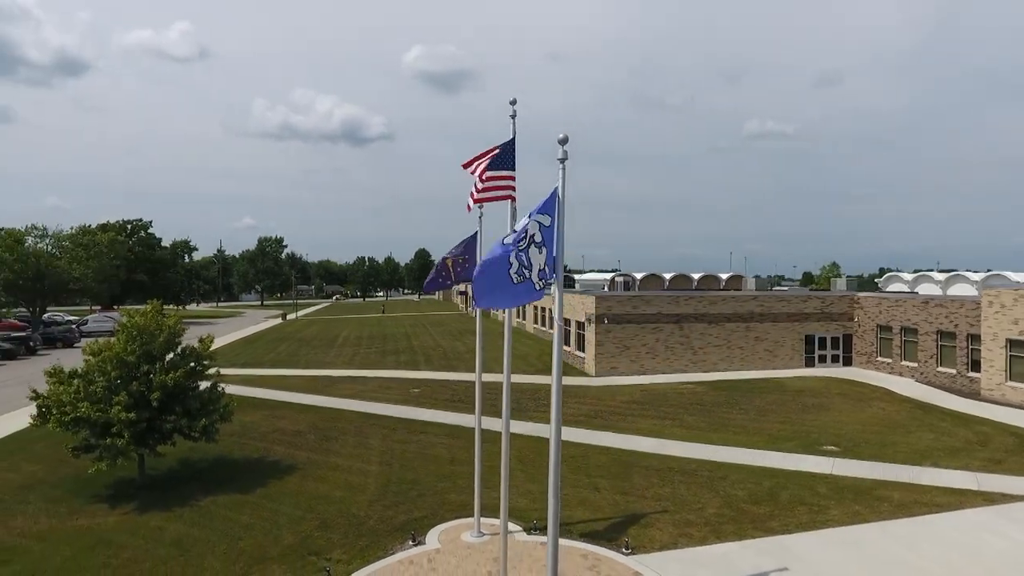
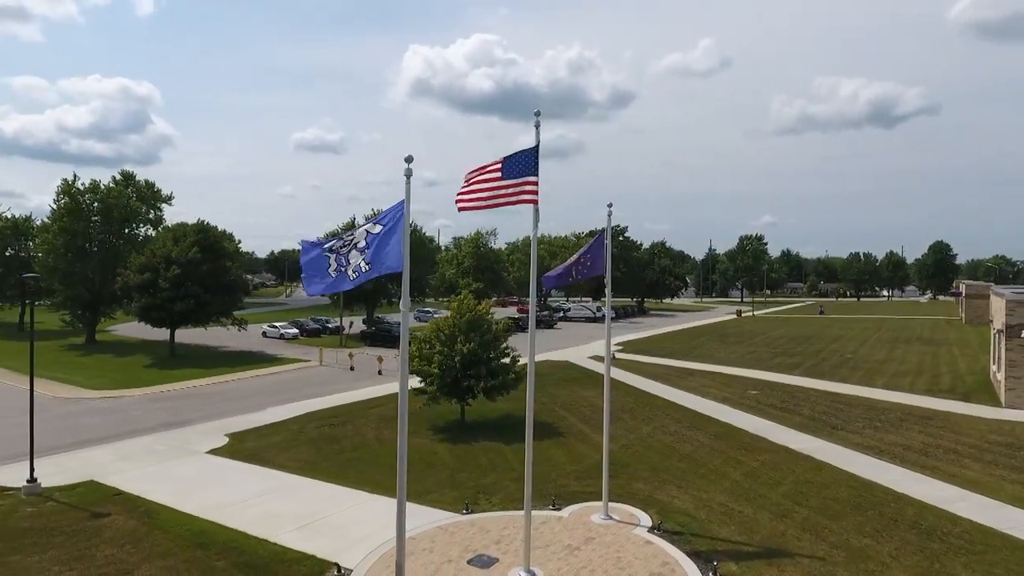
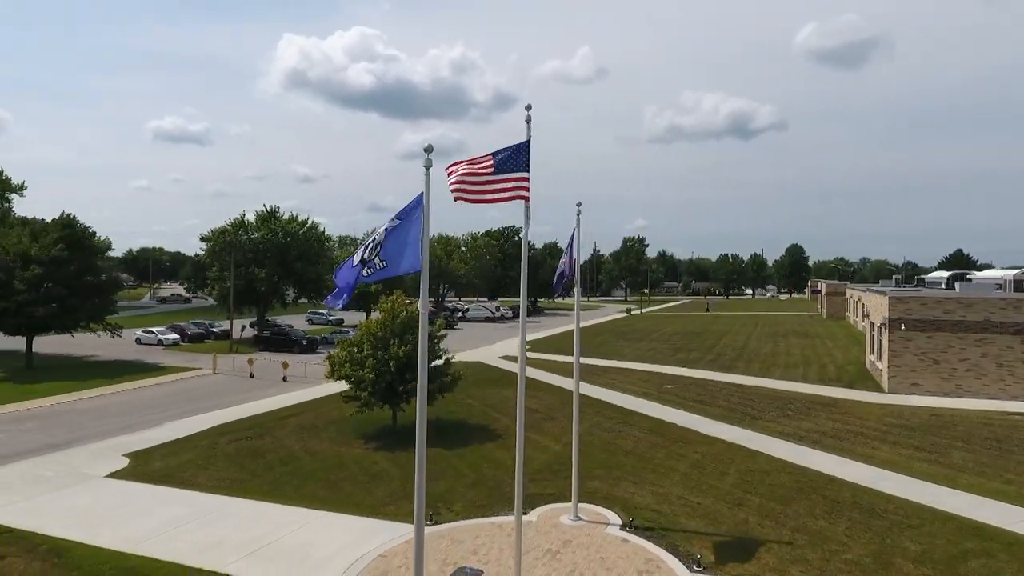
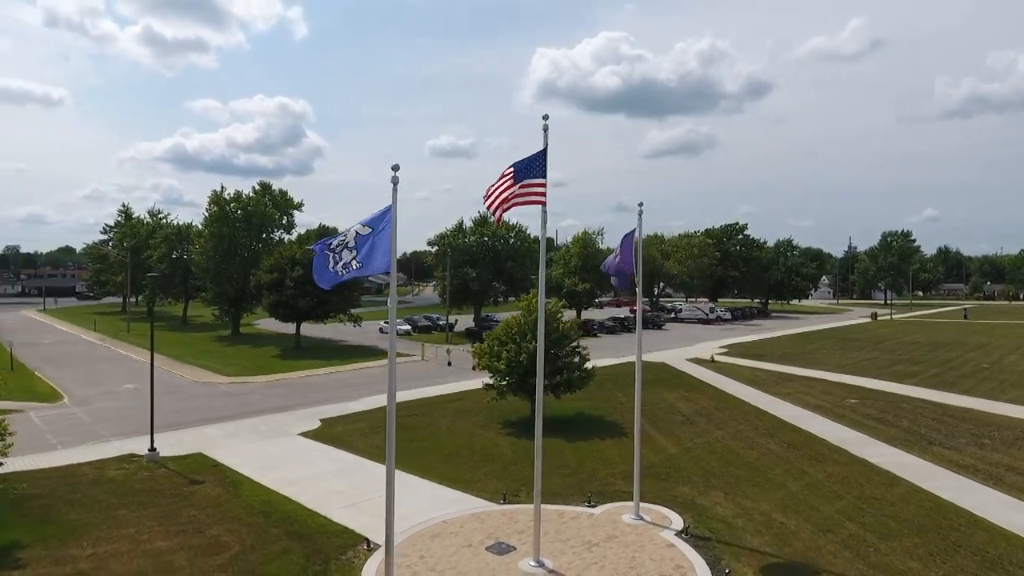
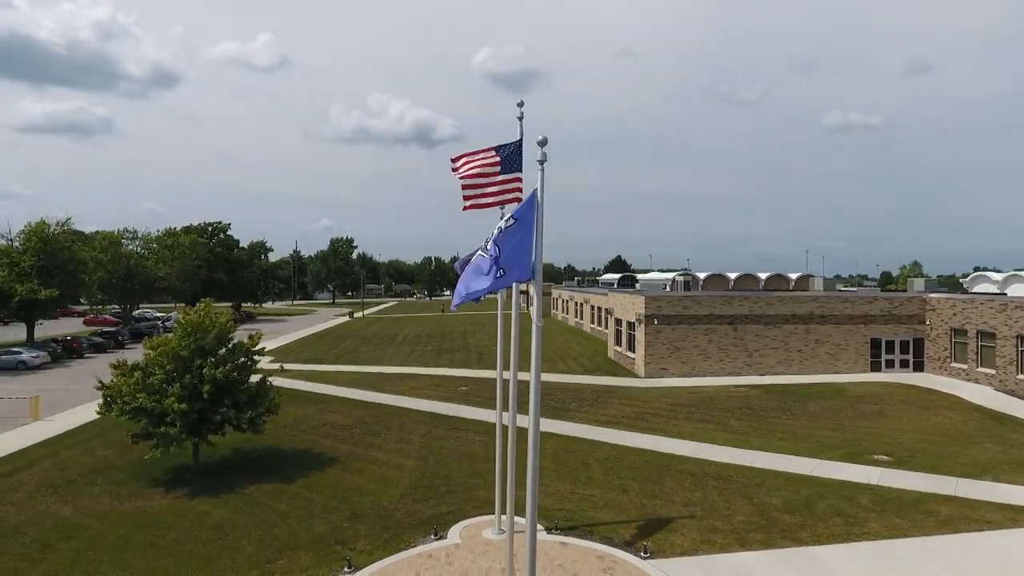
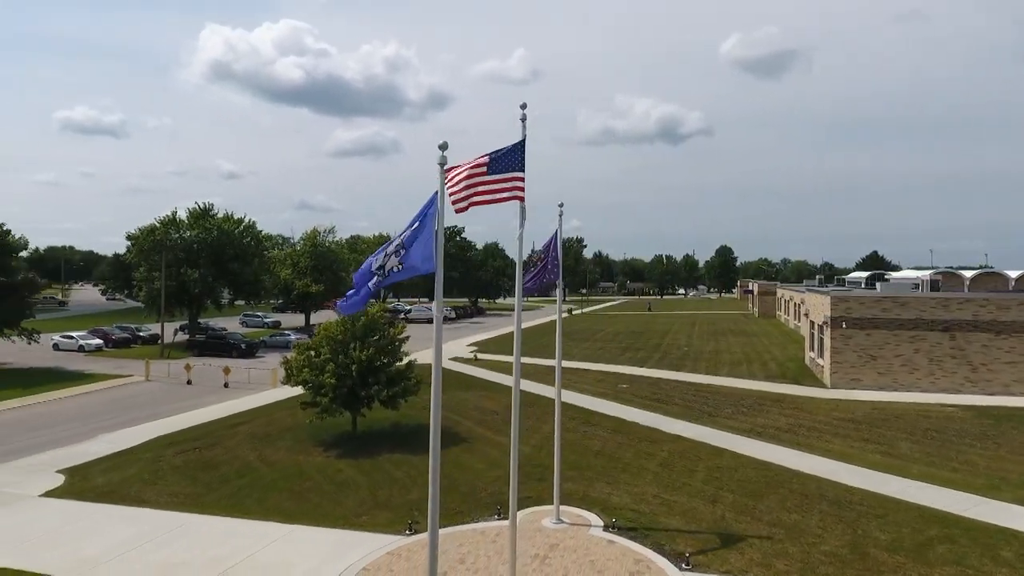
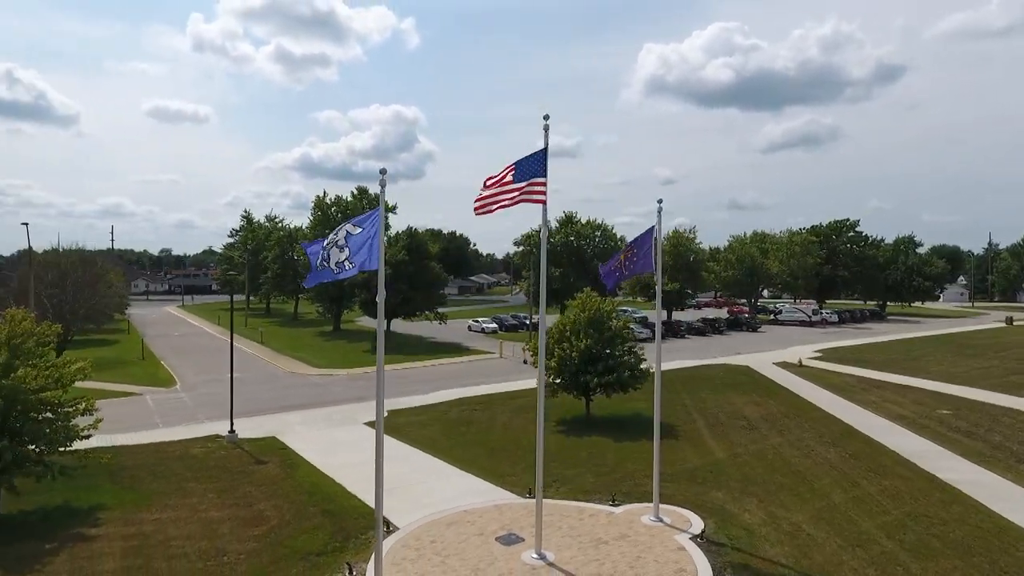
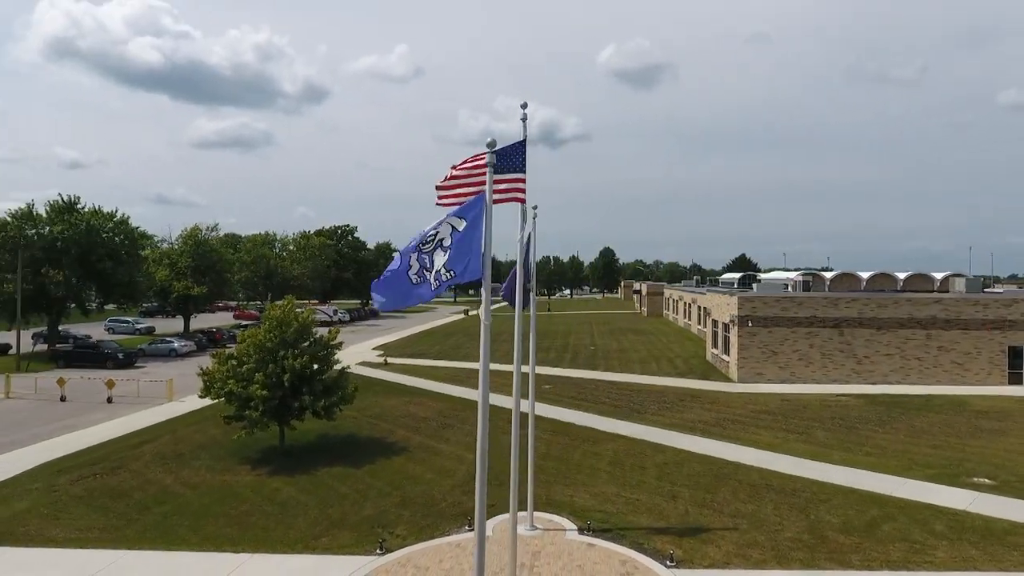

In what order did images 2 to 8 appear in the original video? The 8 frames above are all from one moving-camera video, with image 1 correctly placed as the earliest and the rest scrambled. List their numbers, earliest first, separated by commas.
5, 8, 6, 3, 2, 4, 7
